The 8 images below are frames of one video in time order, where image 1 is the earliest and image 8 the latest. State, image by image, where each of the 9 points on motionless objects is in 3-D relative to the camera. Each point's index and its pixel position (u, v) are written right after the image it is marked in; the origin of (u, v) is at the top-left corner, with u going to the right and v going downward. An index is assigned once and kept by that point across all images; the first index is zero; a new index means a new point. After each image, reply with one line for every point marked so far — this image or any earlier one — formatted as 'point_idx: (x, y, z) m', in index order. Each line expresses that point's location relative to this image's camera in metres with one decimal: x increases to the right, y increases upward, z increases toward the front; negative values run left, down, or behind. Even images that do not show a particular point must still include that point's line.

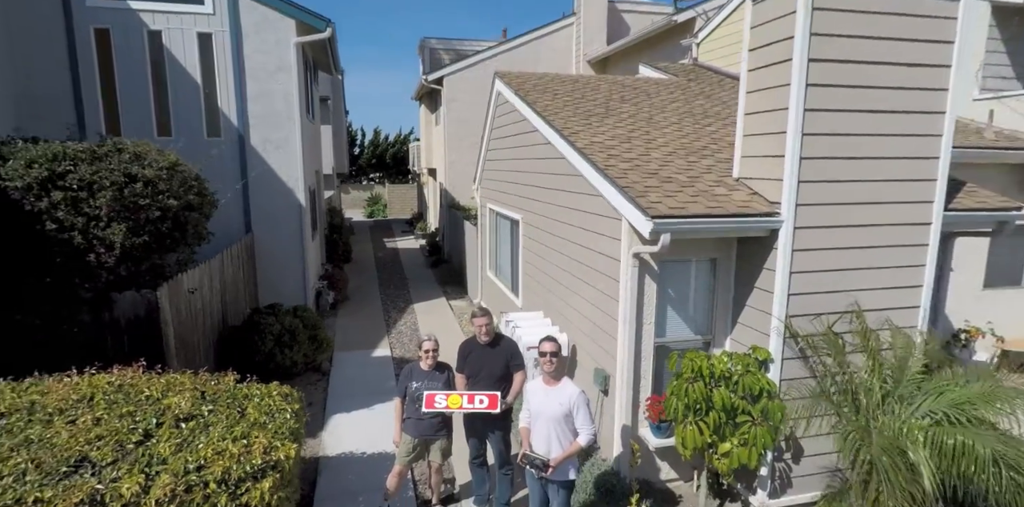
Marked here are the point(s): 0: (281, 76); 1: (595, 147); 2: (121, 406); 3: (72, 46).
0: (-3.3, +2.6, +8.1) m
1: (+0.7, +0.9, +4.7) m
2: (-2.4, -0.9, +3.4) m
3: (-5.9, +2.8, +7.4) m
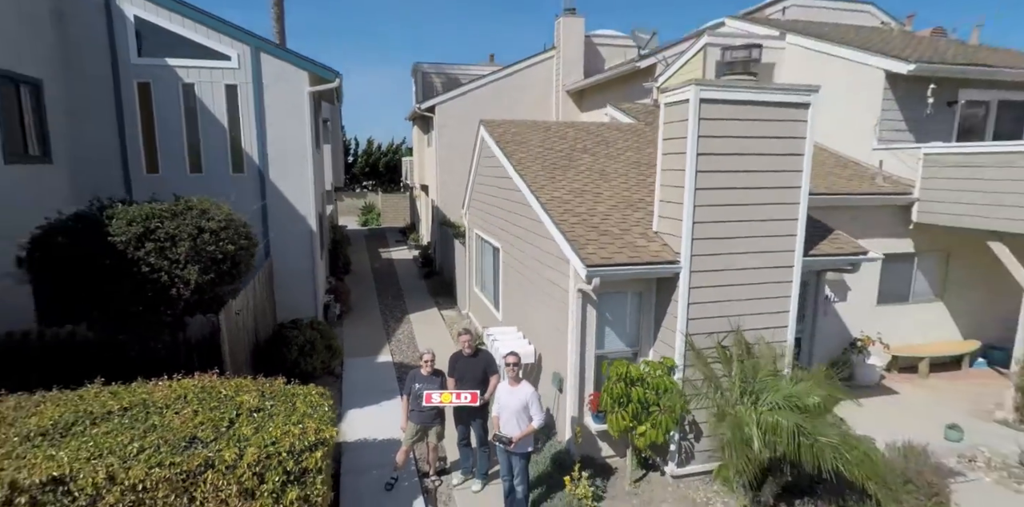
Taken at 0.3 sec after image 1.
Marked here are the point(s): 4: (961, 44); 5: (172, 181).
0: (-3.6, +2.3, +9.4) m
1: (+0.5, +0.6, +6.1) m
2: (-2.6, -1.2, +4.8) m
3: (-6.2, +2.4, +8.7) m
4: (+8.5, +4.0, +10.6) m
5: (-5.5, +1.2, +9.1) m
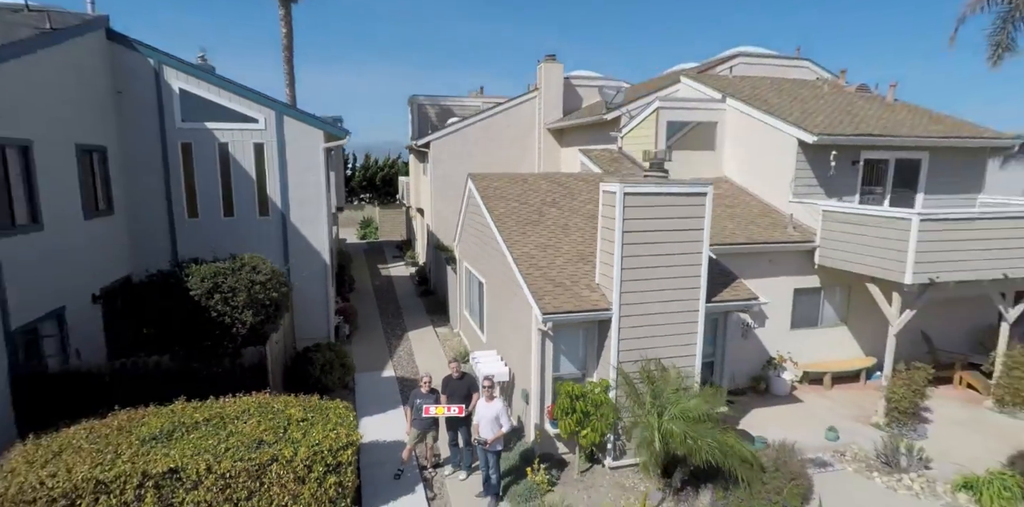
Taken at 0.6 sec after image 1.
0: (-4.0, +1.7, +11.2) m
1: (+0.2, 0.0, +7.9) m
2: (-2.8, -1.9, +6.5) m
3: (-6.5, +1.8, +10.4) m
4: (+8.2, +3.4, +12.5) m
5: (-5.9, +0.6, +10.8) m
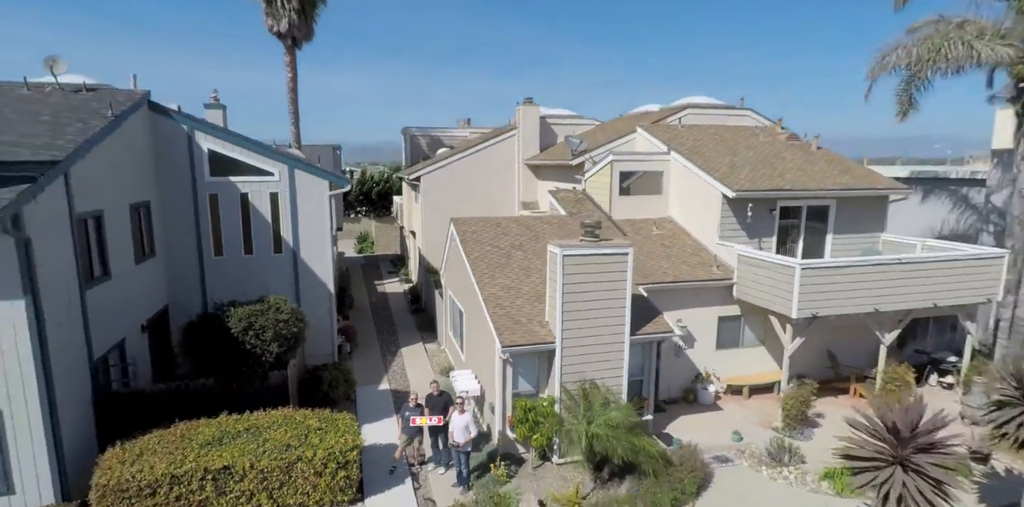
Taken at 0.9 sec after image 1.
0: (-4.5, +0.9, +13.2) m
1: (-0.4, -0.8, +9.9) m
2: (-3.4, -2.6, +8.5) m
3: (-7.0, +1.1, +12.4) m
4: (+7.6, +2.7, +14.6) m
5: (-6.4, -0.2, +12.8) m
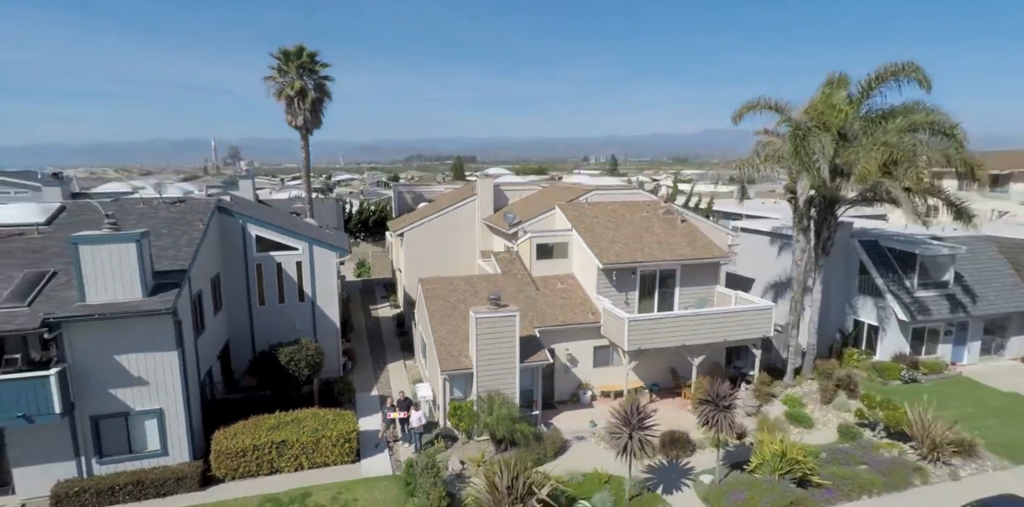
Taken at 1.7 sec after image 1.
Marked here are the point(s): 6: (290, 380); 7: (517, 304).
0: (-6.3, -0.7, +19.3) m
1: (-2.1, -2.4, +16.0) m
2: (-5.1, -4.3, +14.6) m
3: (-8.8, -0.6, +18.5) m
4: (+5.9, +1.1, +20.6) m
5: (-8.1, -1.9, +18.9) m
6: (-6.1, -3.5, +15.5) m
7: (+0.2, -1.5, +17.5) m
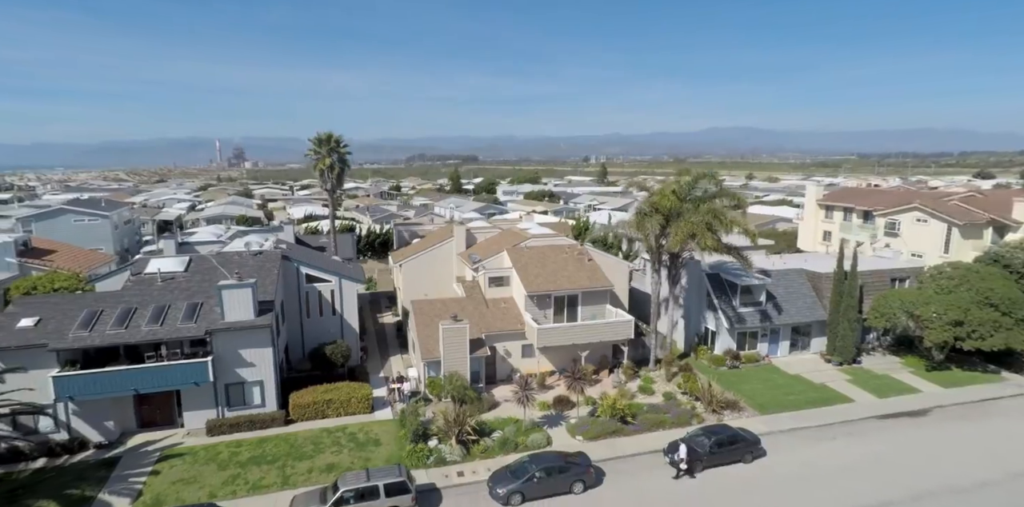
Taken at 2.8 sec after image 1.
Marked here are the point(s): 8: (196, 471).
0: (-8.4, -2.4, +29.4) m
1: (-4.2, -4.0, +26.1) m
2: (-7.2, -5.9, +24.7) m
3: (-10.9, -2.2, +28.6) m
4: (+3.8, -0.5, +30.7) m
5: (-10.3, -3.5, +29.0) m
6: (-8.2, -5.1, +25.6) m
7: (-2.0, -3.1, +27.6) m
8: (-11.3, -7.7, +20.0) m
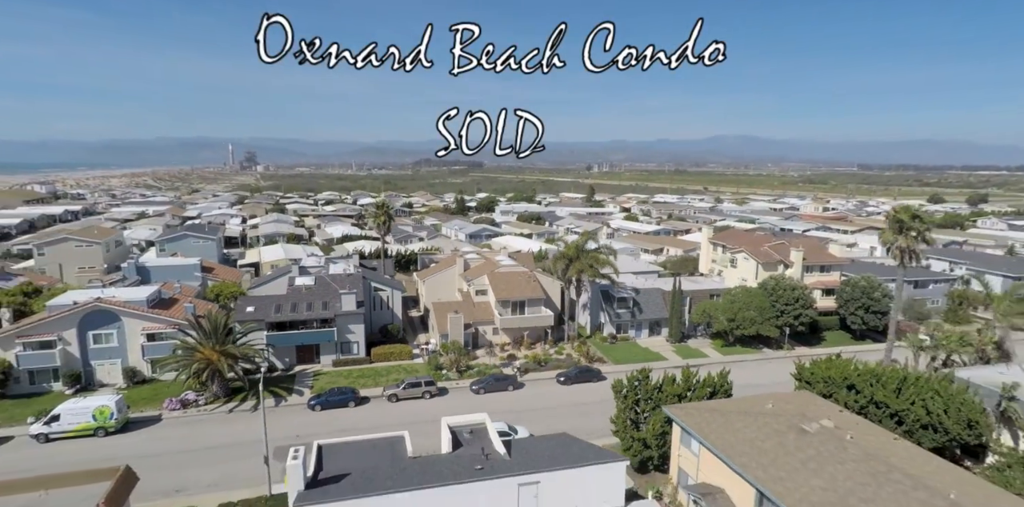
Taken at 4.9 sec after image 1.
0: (-10.6, -4.4, +52.2) m
1: (-6.5, -6.1, +48.9) m
2: (-9.5, -7.9, +47.6) m
3: (-13.1, -4.2, +51.5) m
4: (+1.6, -2.7, +53.4) m
5: (-12.5, -5.4, +51.9) m
6: (-10.5, -7.1, +48.4) m
7: (-4.2, -5.3, +50.4) m
8: (-13.6, -9.6, +42.8) m
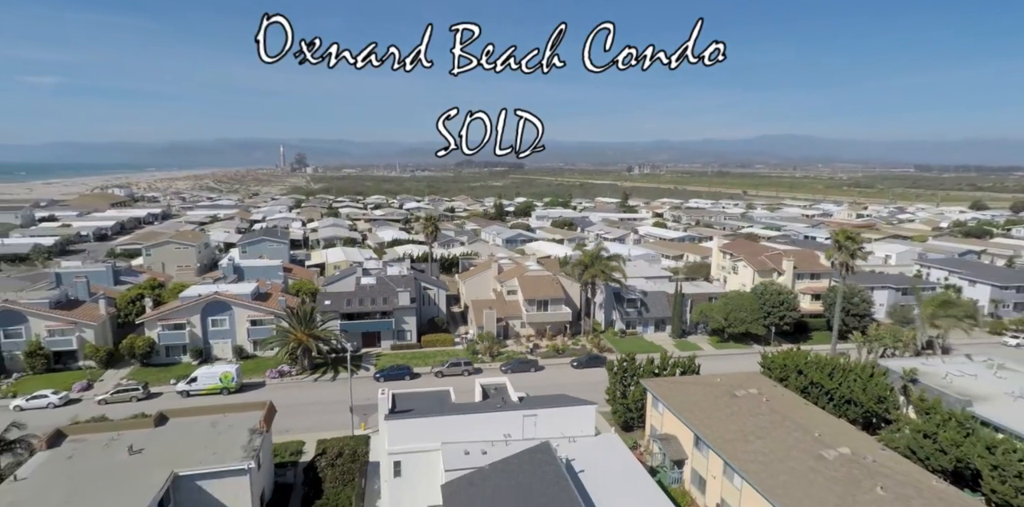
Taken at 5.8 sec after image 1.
0: (-7.7, -5.0, +62.9) m
1: (-3.9, -6.8, +59.3) m
2: (-7.0, -8.5, +58.2) m
3: (-10.3, -4.8, +62.4) m
4: (+4.6, -3.5, +63.2) m
5: (-9.6, -6.0, +62.7) m
6: (-7.9, -7.7, +59.1) m
7: (-1.5, -5.9, +60.6) m
8: (-11.5, -10.2, +53.7) m
